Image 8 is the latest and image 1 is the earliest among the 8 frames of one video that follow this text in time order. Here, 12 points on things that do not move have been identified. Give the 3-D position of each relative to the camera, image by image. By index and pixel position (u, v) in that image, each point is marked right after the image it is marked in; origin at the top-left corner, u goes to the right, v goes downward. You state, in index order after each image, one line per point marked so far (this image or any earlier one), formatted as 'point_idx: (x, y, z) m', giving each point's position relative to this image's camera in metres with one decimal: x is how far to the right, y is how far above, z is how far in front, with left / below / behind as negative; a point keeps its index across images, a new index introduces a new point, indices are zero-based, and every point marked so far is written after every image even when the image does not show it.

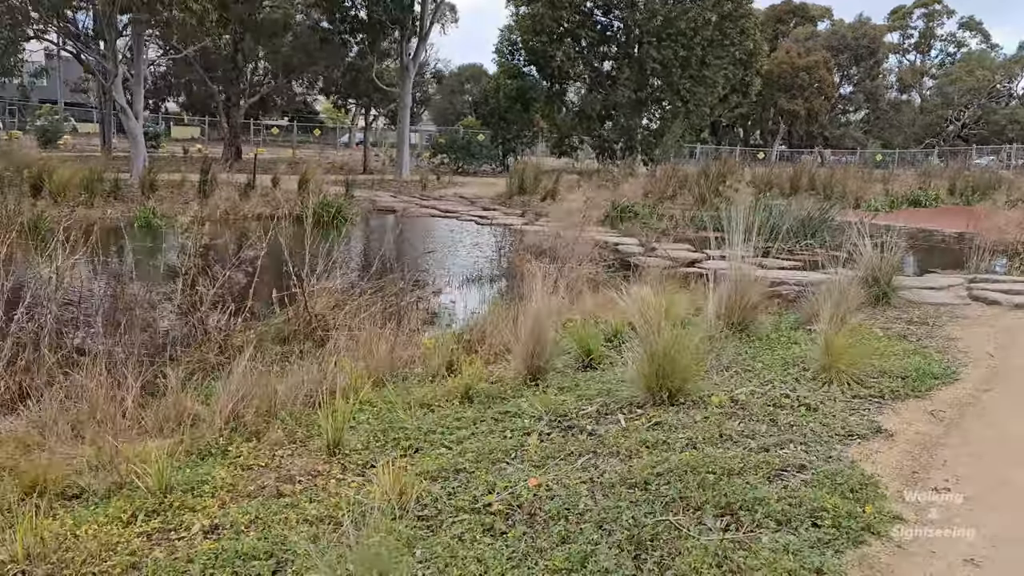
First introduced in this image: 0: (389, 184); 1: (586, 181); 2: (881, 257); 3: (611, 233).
0: (-2.1, +1.8, +14.5) m
1: (+1.3, +1.8, +14.3) m
2: (+2.0, +0.2, +4.6) m
3: (+1.2, +0.6, +9.5) m
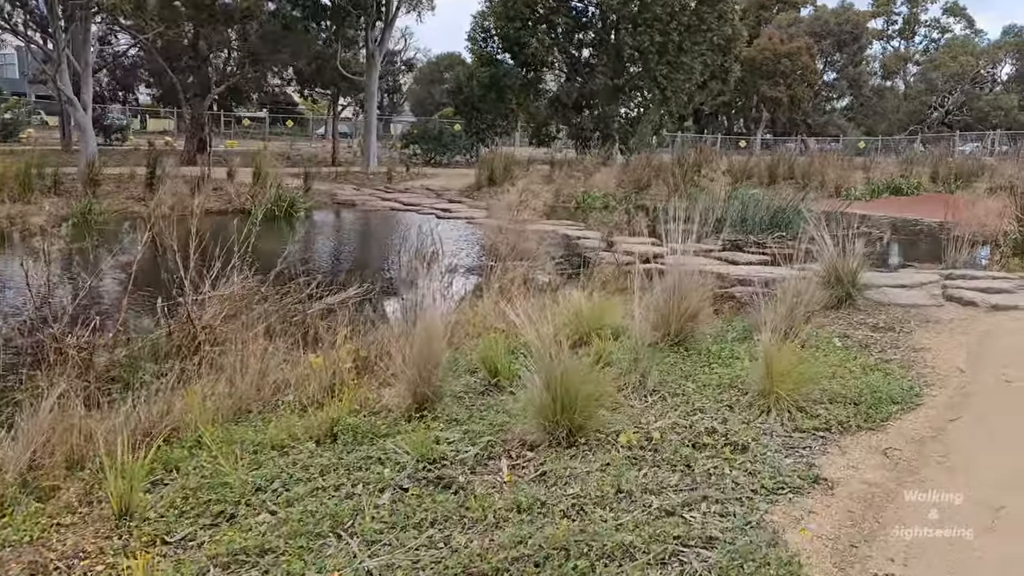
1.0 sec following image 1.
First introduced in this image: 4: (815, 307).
0: (-2.7, +1.9, +14.0) m
1: (+0.8, +1.9, +13.8) m
2: (+1.7, +0.2, +4.1) m
3: (+0.7, +0.7, +9.1) m
4: (+1.3, -0.1, +3.6) m
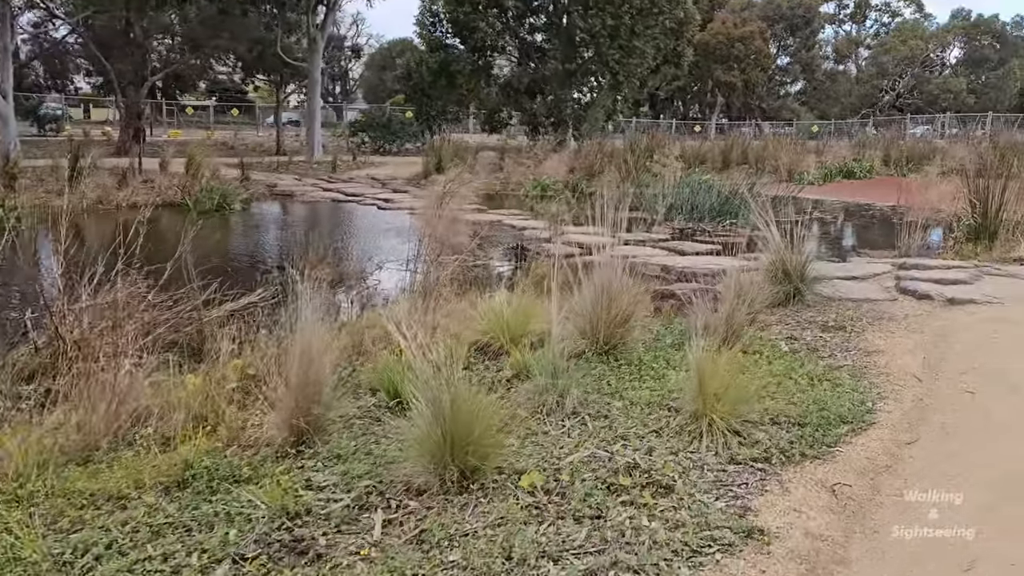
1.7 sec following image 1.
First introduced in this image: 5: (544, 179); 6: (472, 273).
0: (-3.5, +2.0, +13.4) m
1: (-0.1, +2.1, +13.5) m
2: (+1.3, +0.2, +3.8) m
3: (+0.1, +0.8, +8.8) m
4: (+1.0, -0.1, +3.3) m
5: (+0.5, +1.5, +11.4) m
6: (-0.2, +0.1, +4.6) m
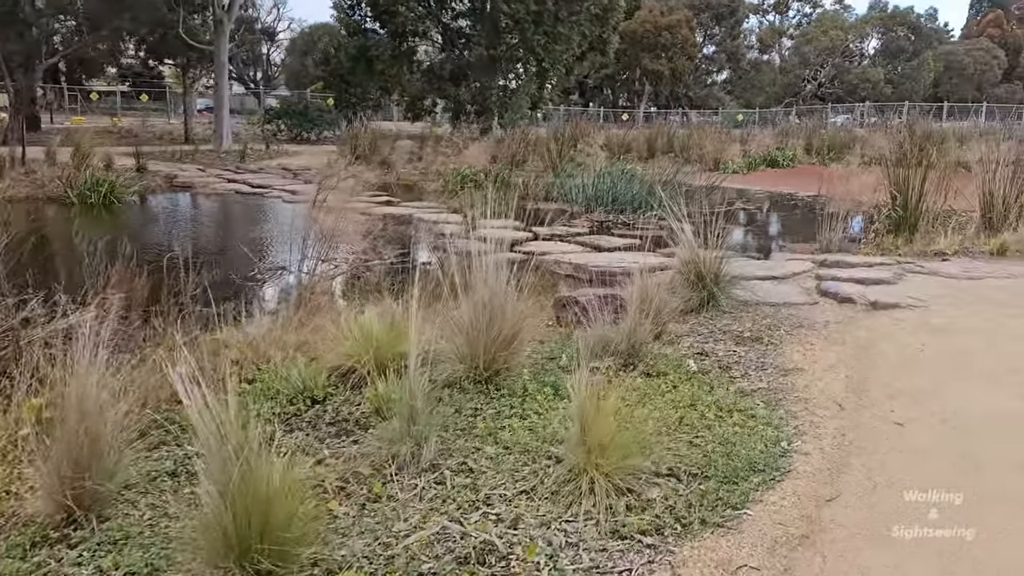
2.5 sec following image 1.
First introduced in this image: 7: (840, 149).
0: (-4.7, +2.0, +12.7) m
1: (-1.3, +2.2, +13.0) m
2: (+0.8, +0.2, +3.5) m
3: (-0.8, +0.8, +8.3) m
4: (+0.6, -0.1, +2.9) m
5: (-0.6, +1.6, +11.0) m
6: (-0.8, +0.1, +4.2) m
7: (+5.4, +2.3, +13.7) m
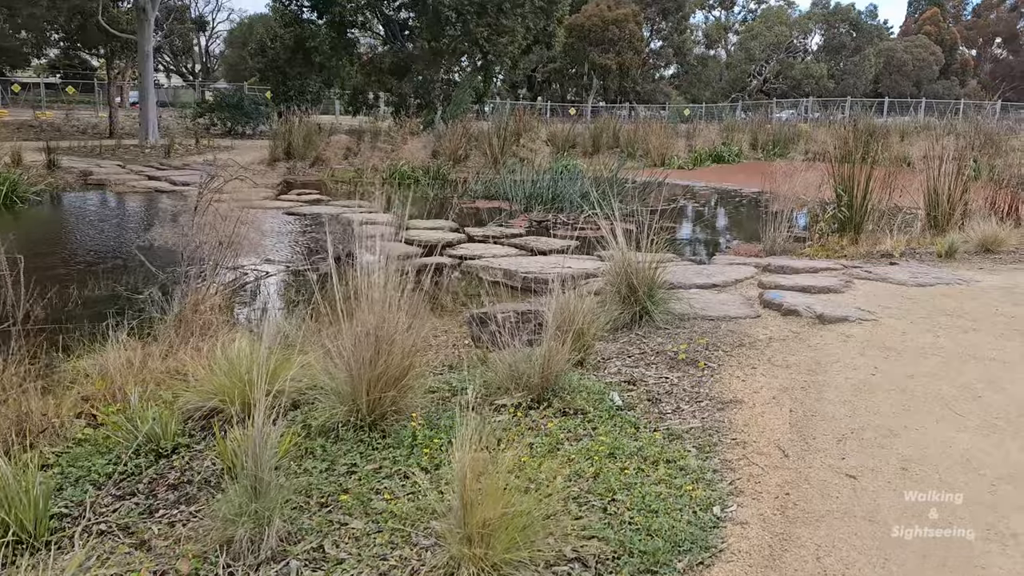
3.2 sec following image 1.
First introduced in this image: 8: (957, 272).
0: (-5.6, +2.0, +12.0) m
1: (-2.2, +2.2, +12.5) m
2: (+0.5, +0.1, +3.2) m
3: (-1.4, +0.8, +7.9) m
4: (+0.3, -0.1, +2.6) m
5: (-1.4, +1.6, +10.6) m
6: (-1.1, 0.0, +3.8) m
7: (+4.5, +2.4, +13.6) m
8: (+2.1, +0.1, +3.9) m
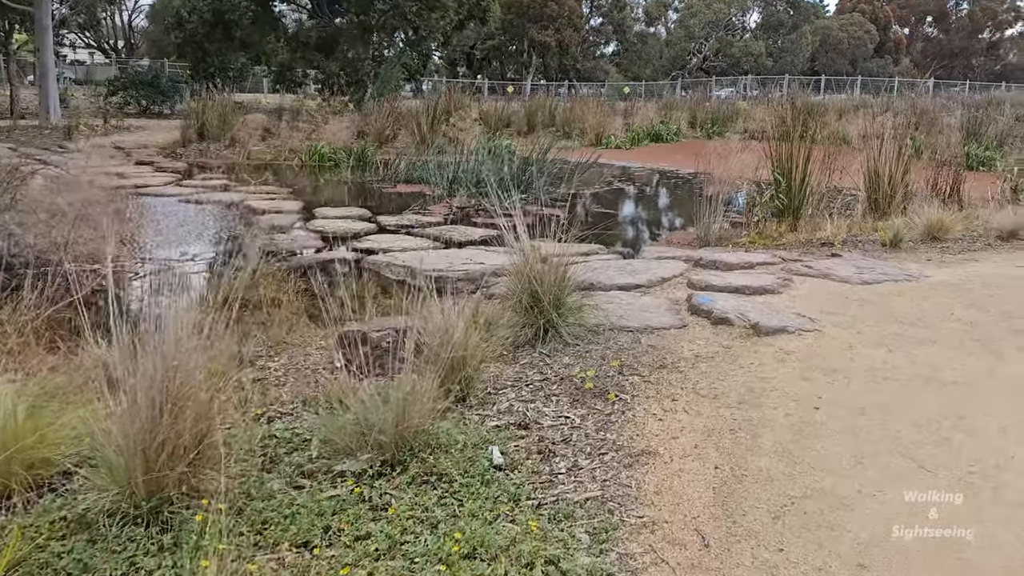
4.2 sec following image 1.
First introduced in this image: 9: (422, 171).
0: (-6.6, +2.1, +11.0) m
1: (-3.2, +2.4, +11.8) m
2: (+0.1, +0.1, +2.7) m
3: (-2.1, +0.8, +7.2) m
4: (-0.1, -0.2, +2.1) m
5: (-2.3, +1.7, +9.9) m
6: (-1.5, 0.0, +3.2) m
7: (+3.4, +2.7, +13.3) m
8: (+1.6, +0.1, +3.5) m
9: (-0.9, +1.1, +8.1) m
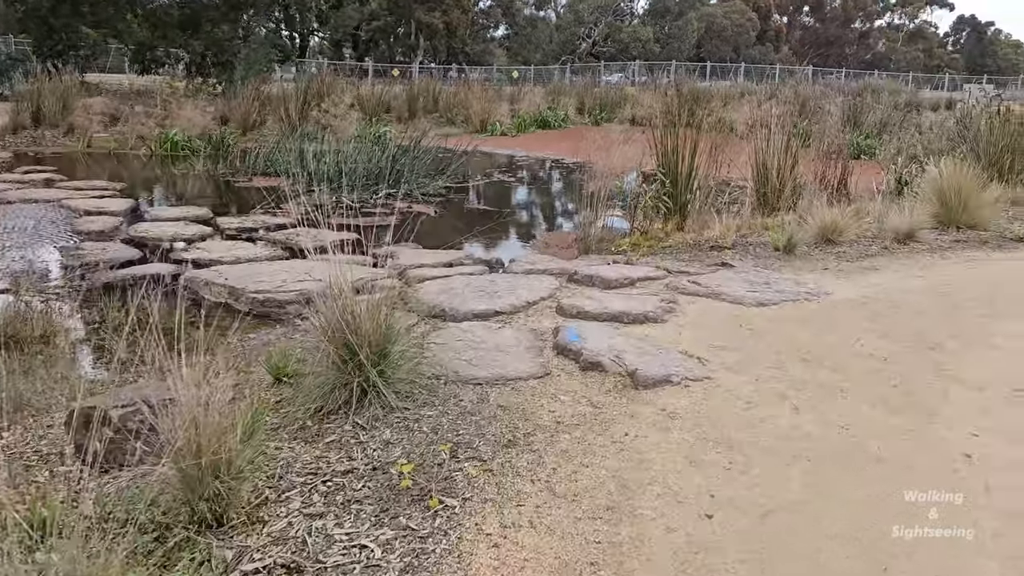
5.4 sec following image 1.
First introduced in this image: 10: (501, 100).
0: (-8.1, +2.0, +9.5) m
1: (-4.8, +2.3, +10.6) m
2: (-0.4, 0.0, +2.1) m
3: (-3.1, +0.8, +6.3) m
4: (-0.5, -0.3, +1.5) m
5: (-3.7, +1.7, +8.9) m
6: (-2.1, -0.2, +2.4) m
7: (+1.5, +2.8, +12.9) m
8: (+1.1, 0.0, +3.1) m
9: (-2.0, +1.1, +7.3) m
10: (-0.2, +3.1, +13.4) m
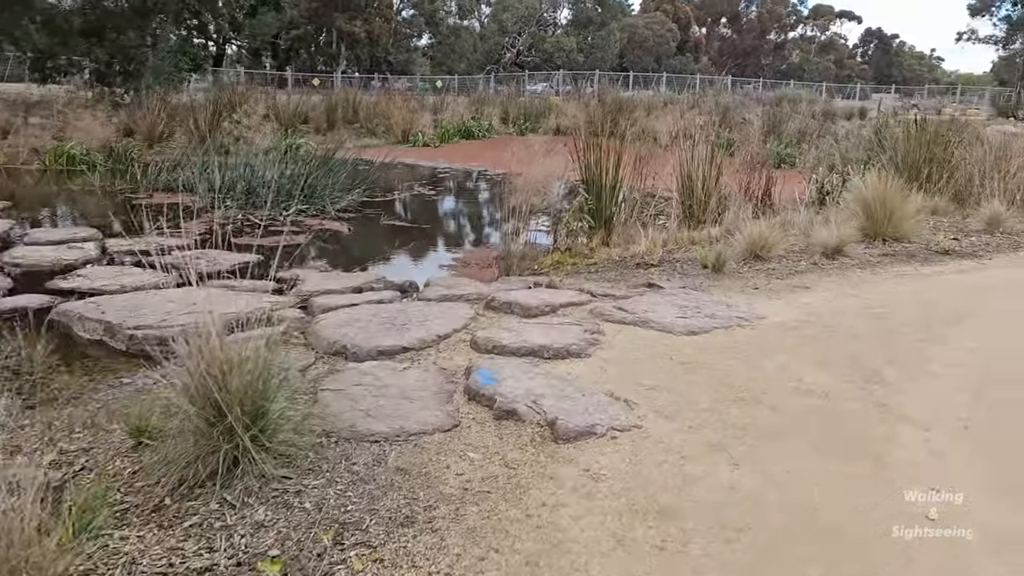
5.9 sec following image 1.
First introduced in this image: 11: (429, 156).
0: (-8.9, +1.6, +8.6) m
1: (-5.8, +2.0, +10.0) m
2: (-0.6, -0.1, +1.8) m
3: (-3.7, +0.6, +5.8) m
4: (-0.6, -0.4, +1.2) m
5: (-4.5, +1.4, +8.3) m
6: (-2.3, -0.3, +1.9) m
7: (+0.3, +2.6, +12.8) m
8: (+0.8, 0.0, +2.9) m
9: (-2.7, +0.9, +6.8) m
10: (-1.4, +2.8, +13.2) m
11: (-0.9, +1.5, +9.4) m
